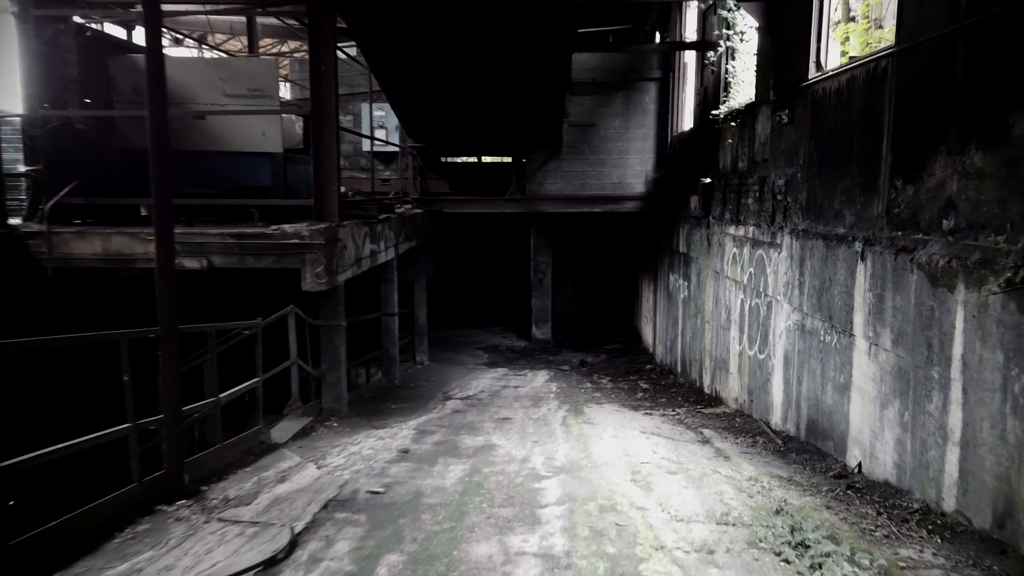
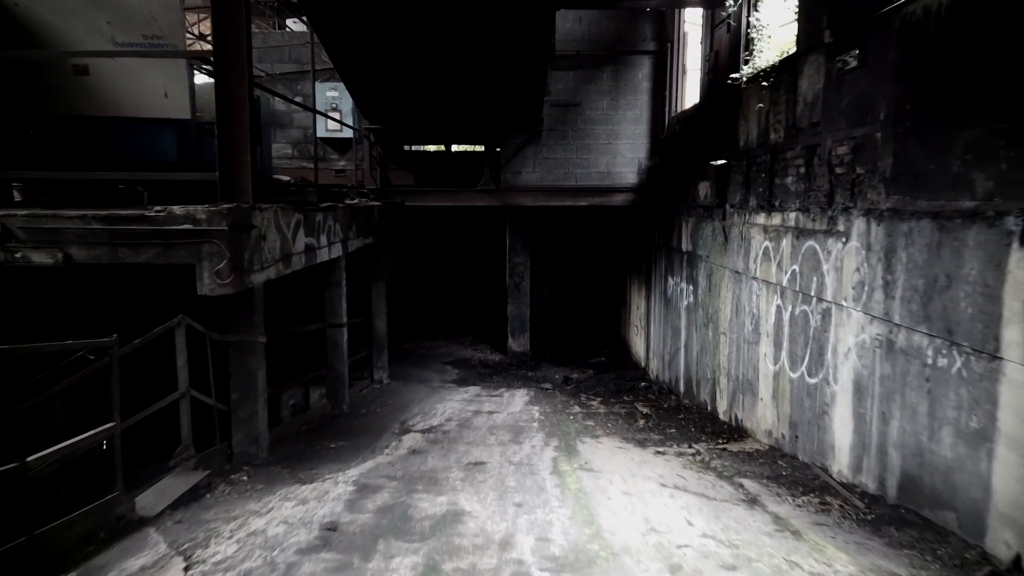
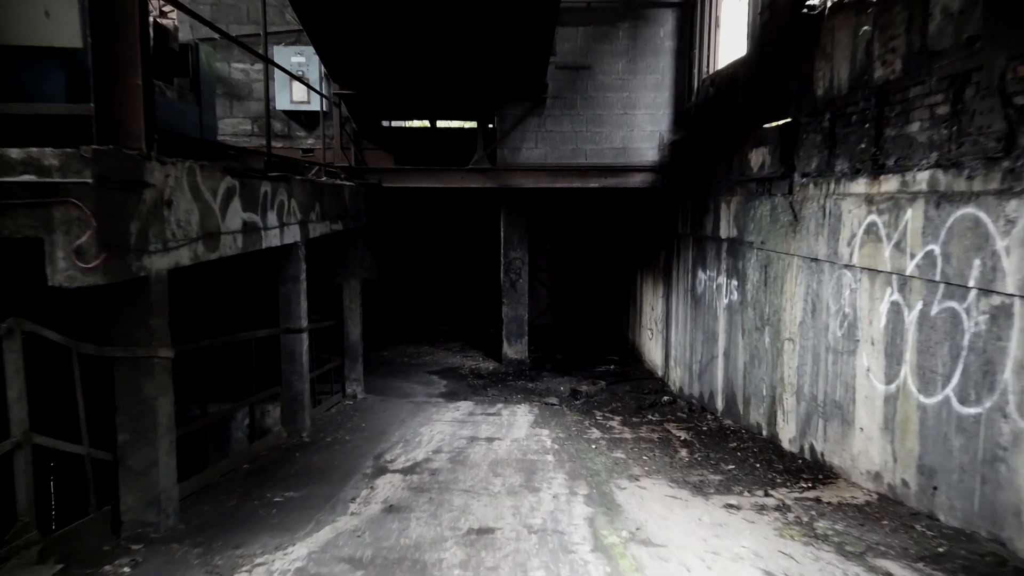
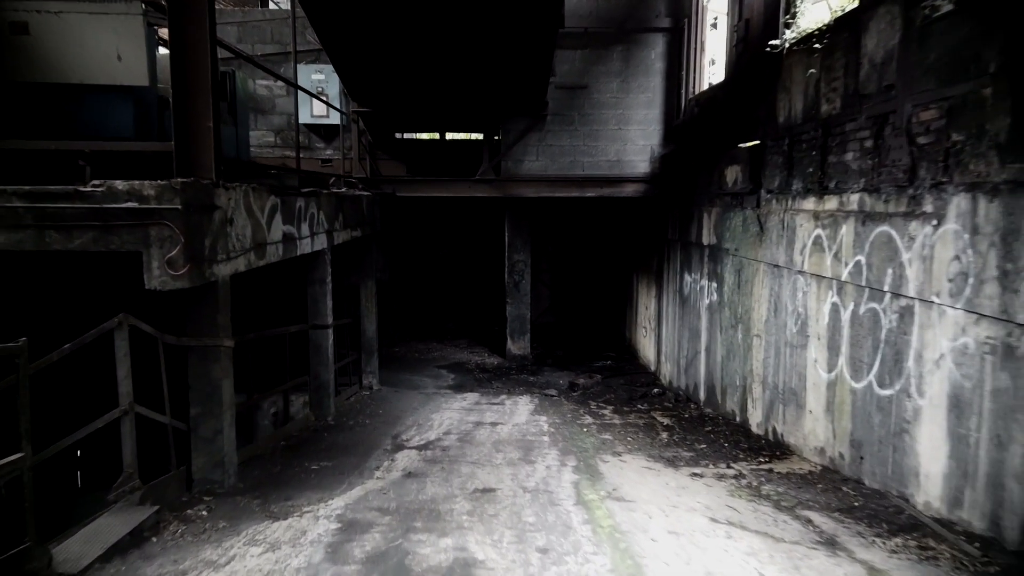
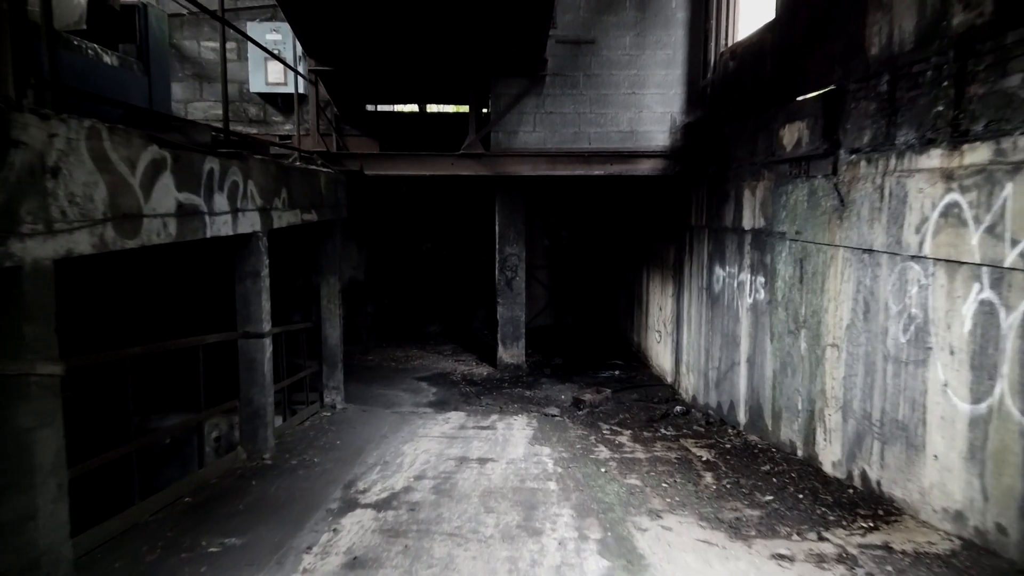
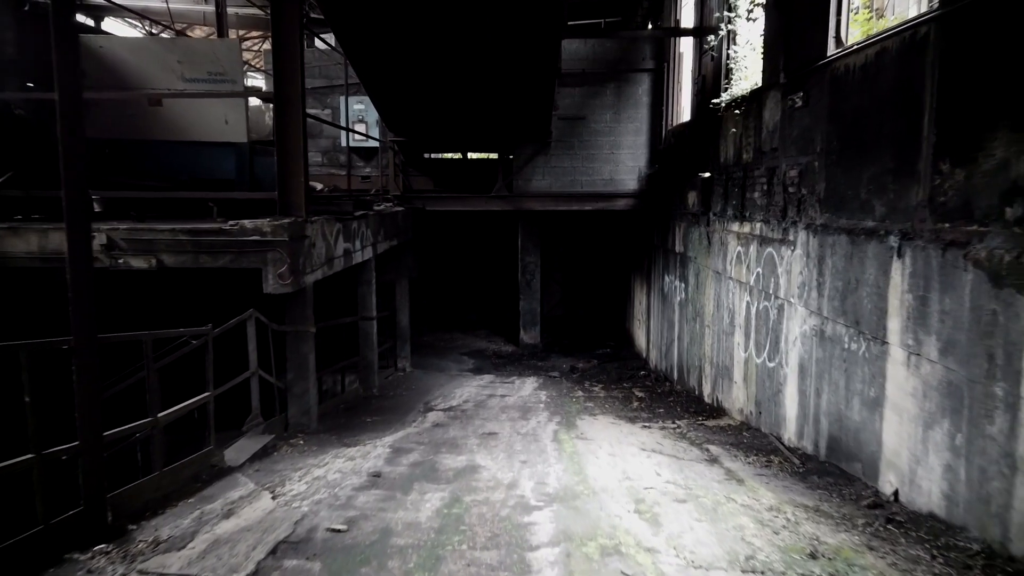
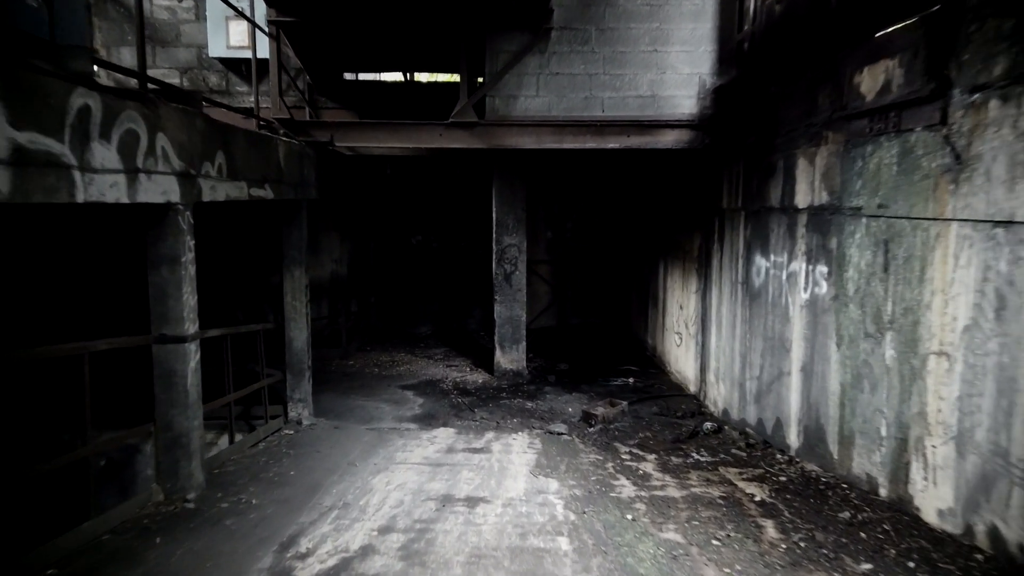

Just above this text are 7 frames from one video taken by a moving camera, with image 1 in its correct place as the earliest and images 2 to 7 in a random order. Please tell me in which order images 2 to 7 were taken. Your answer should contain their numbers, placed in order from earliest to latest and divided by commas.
6, 2, 4, 3, 5, 7
